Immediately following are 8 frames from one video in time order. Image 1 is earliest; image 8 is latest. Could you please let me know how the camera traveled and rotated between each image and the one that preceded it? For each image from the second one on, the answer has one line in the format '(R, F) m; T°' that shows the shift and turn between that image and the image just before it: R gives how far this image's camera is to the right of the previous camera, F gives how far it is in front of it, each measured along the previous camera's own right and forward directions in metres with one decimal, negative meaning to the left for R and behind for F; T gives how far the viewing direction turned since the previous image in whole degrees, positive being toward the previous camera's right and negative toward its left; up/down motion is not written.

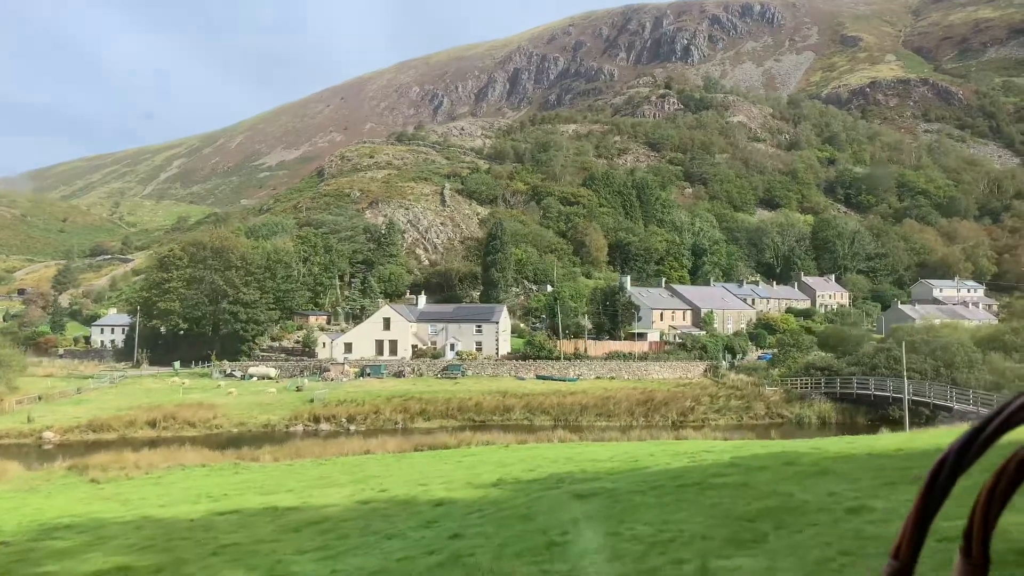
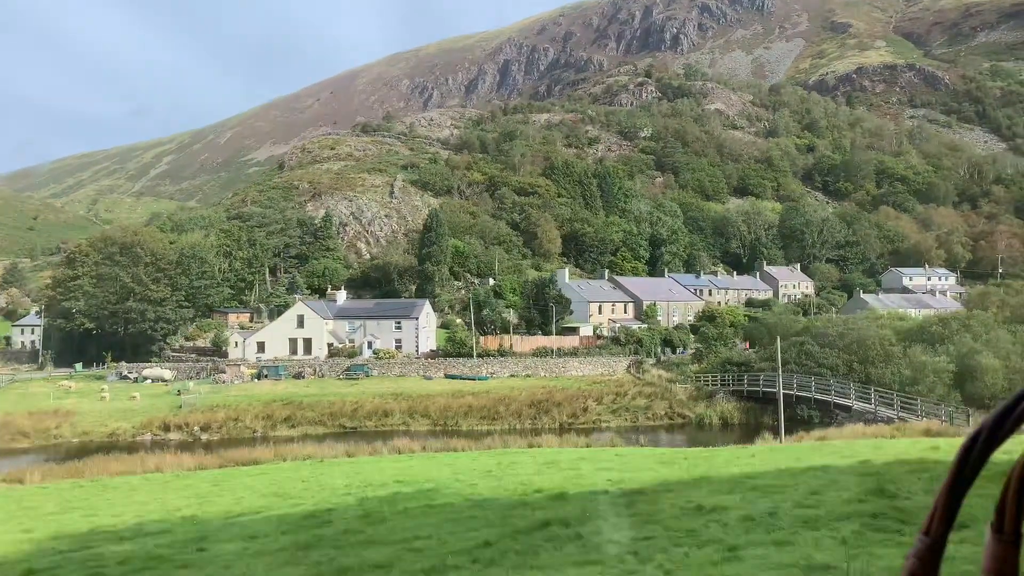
(+4.2, +2.3) m; 0°
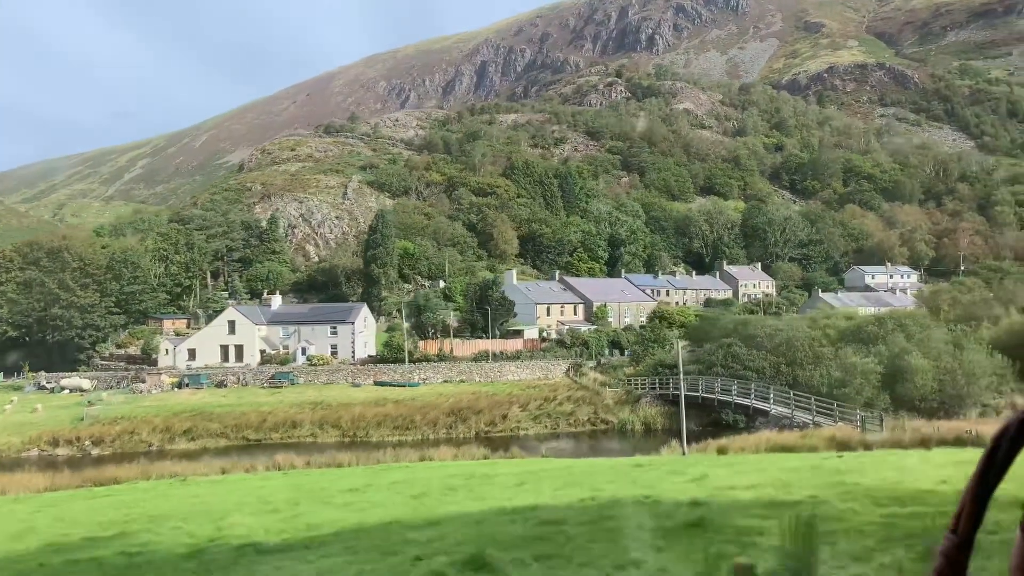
(+2.3, +1.1) m; +1°
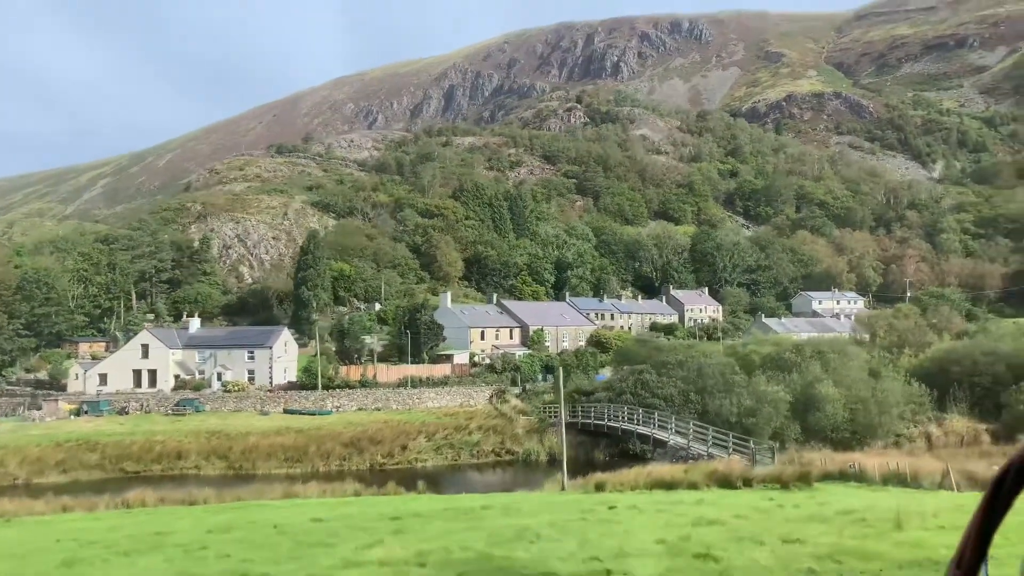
(+2.2, +1.0) m; +2°
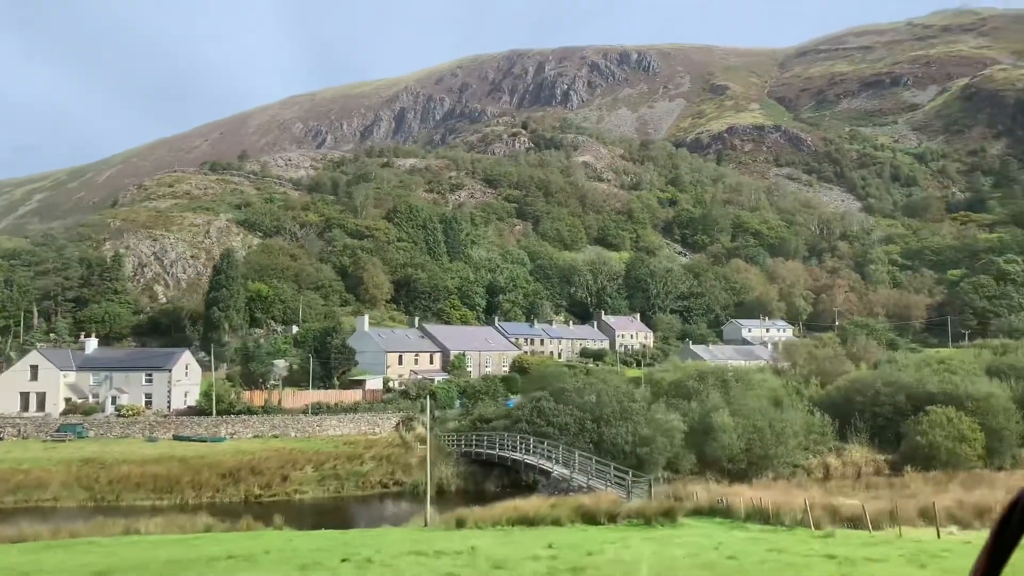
(+1.8, +0.8) m; +3°
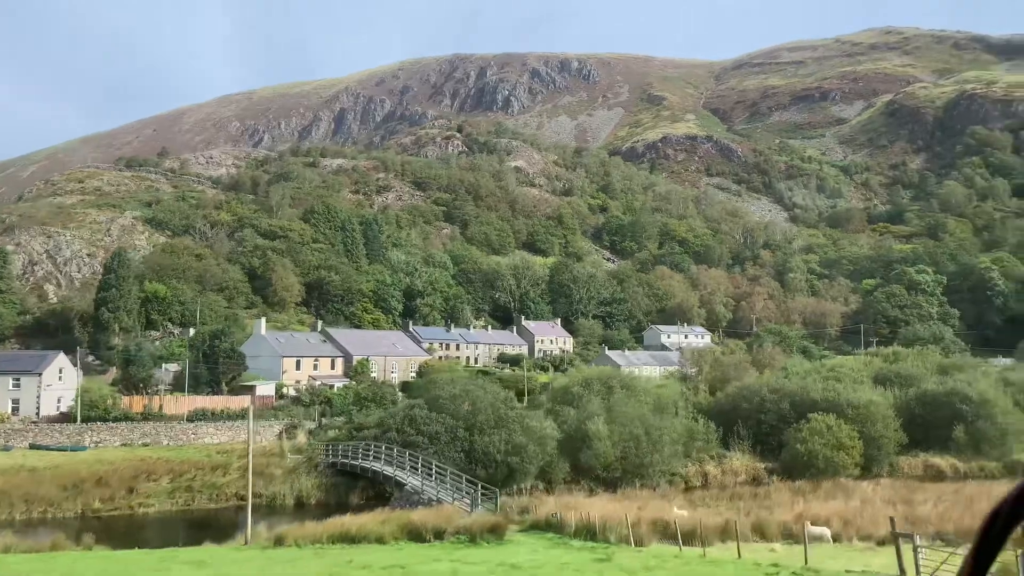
(+2.2, +0.8) m; +4°
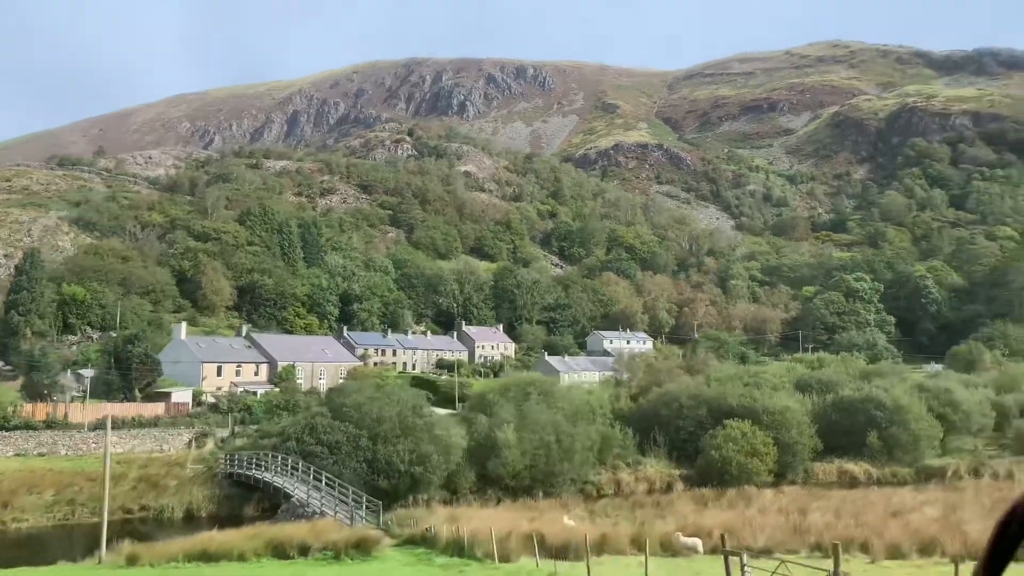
(+1.5, +0.6) m; +3°
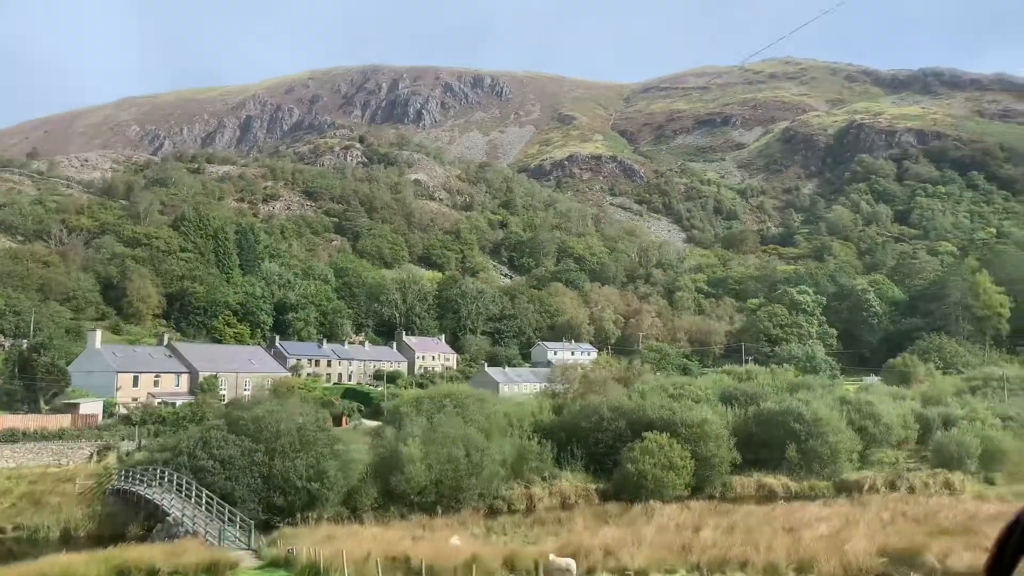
(+1.5, +0.7) m; +3°
